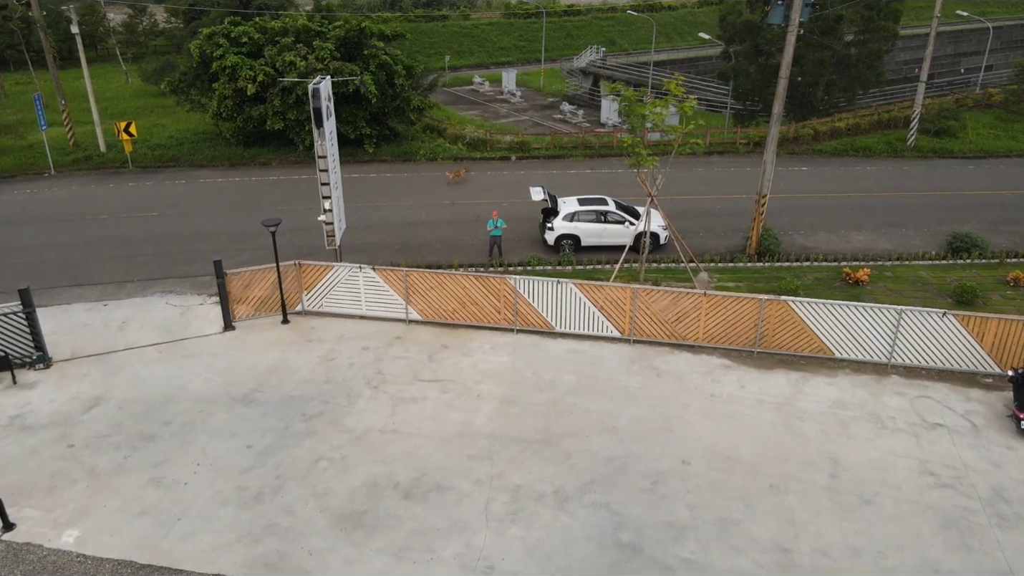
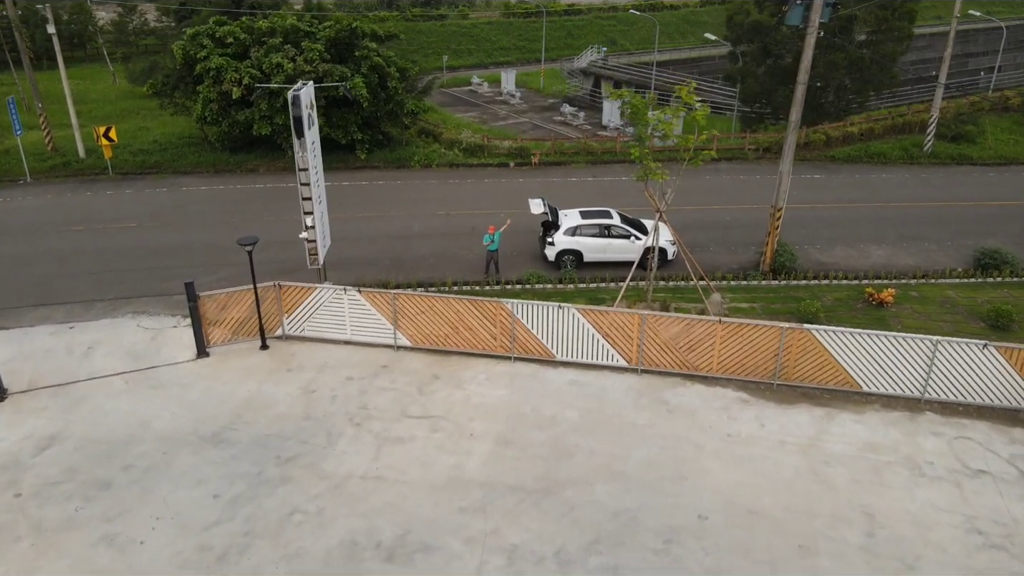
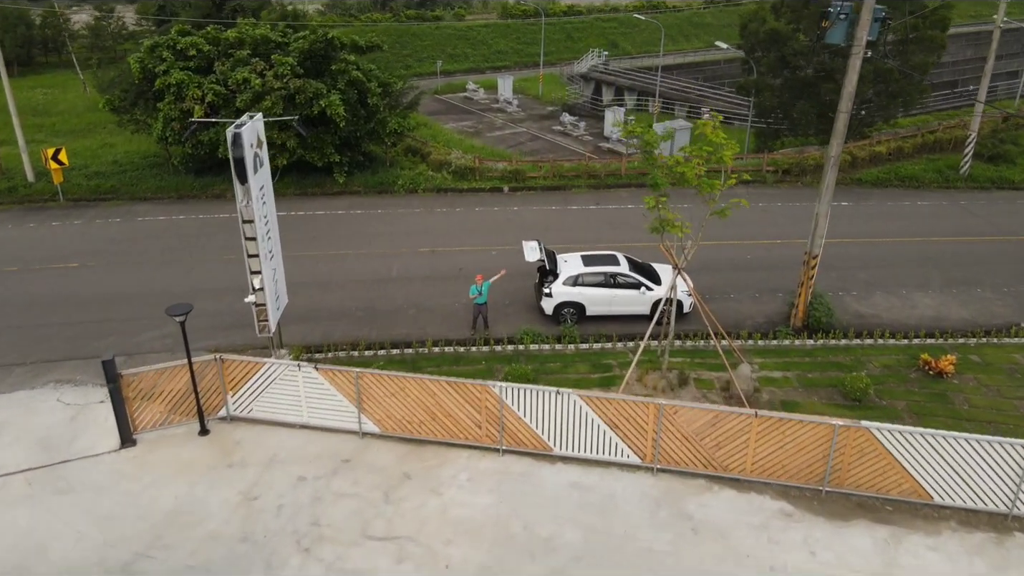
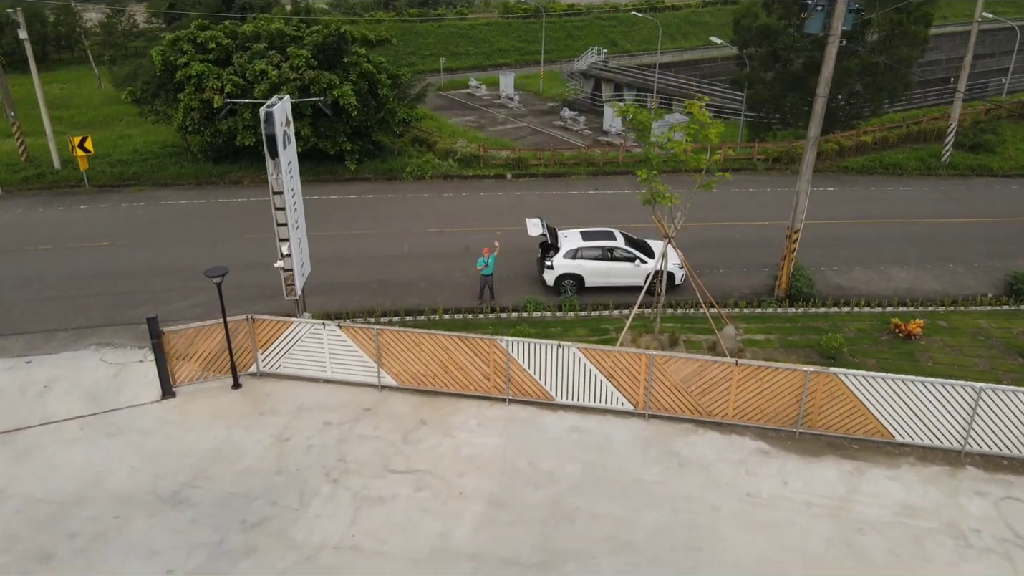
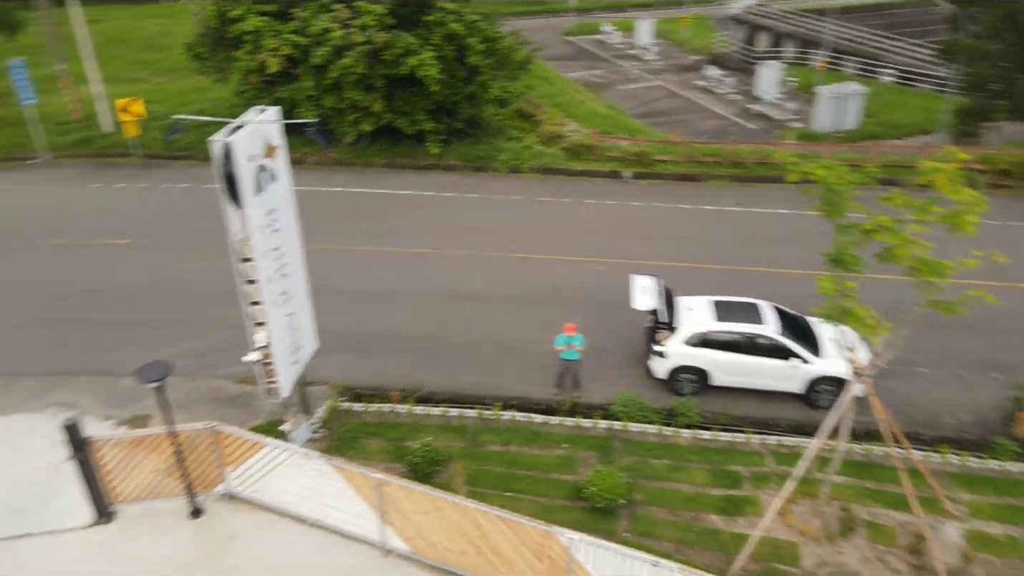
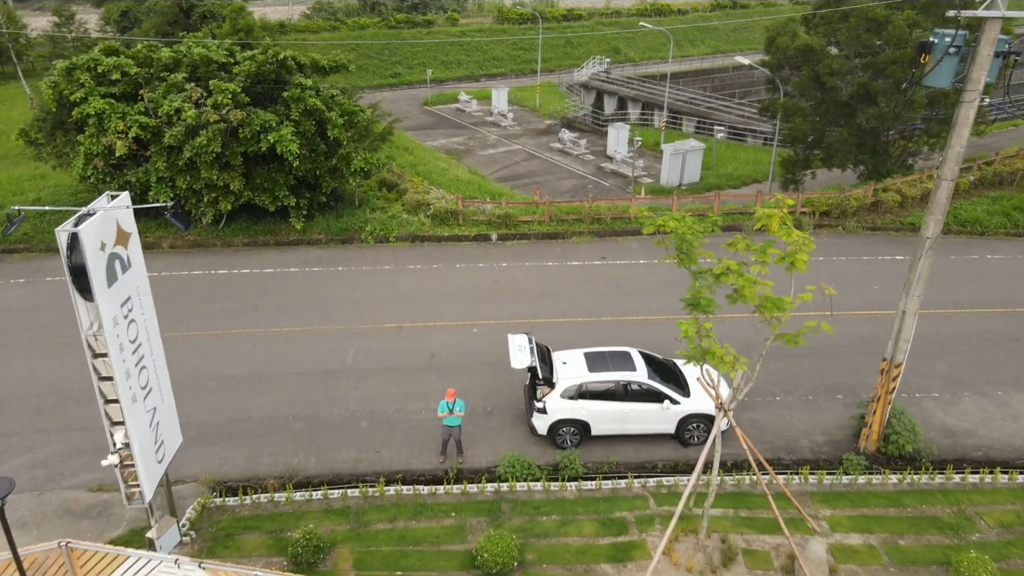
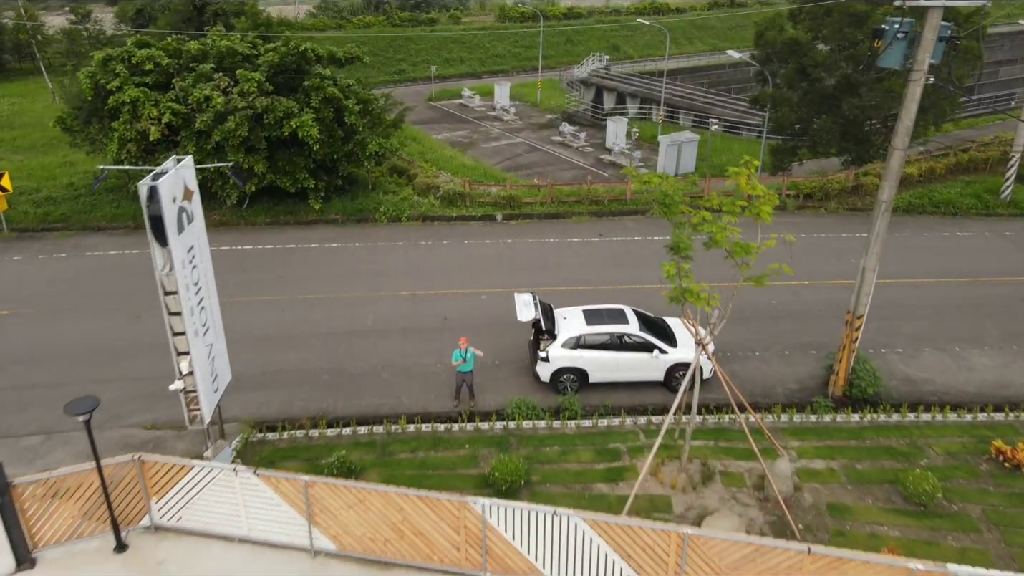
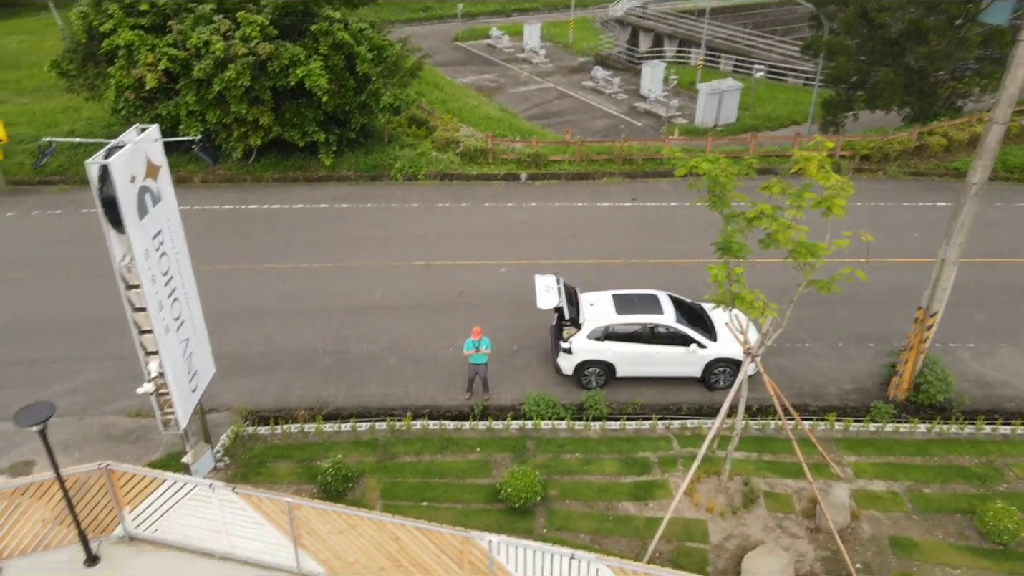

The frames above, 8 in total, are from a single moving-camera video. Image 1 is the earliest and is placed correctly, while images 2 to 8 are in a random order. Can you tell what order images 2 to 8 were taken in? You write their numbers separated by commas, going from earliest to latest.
2, 4, 3, 7, 6, 8, 5
